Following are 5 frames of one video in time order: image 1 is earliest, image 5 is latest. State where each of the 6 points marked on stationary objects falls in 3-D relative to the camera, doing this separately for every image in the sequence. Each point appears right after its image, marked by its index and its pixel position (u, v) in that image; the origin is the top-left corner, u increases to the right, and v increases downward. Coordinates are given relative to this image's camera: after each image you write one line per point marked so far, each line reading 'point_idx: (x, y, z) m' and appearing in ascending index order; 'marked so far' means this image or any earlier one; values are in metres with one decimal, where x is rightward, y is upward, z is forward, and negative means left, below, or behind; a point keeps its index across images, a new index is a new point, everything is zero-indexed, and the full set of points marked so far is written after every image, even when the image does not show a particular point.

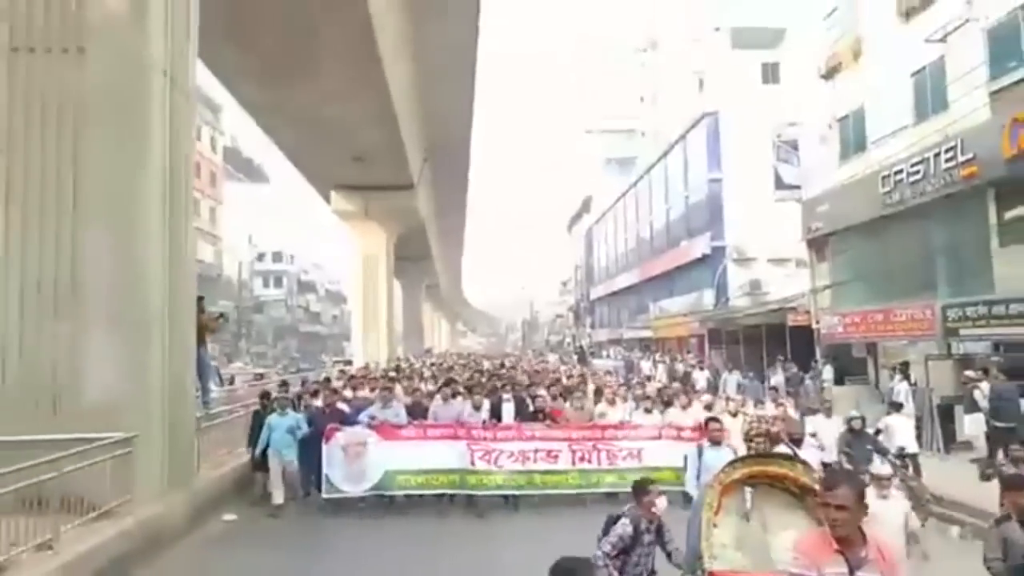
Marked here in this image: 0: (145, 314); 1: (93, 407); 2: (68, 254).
0: (-4.6, -0.4, +14.0) m
1: (-5.1, -1.4, +13.8) m
2: (-5.4, +0.4, +13.8) m
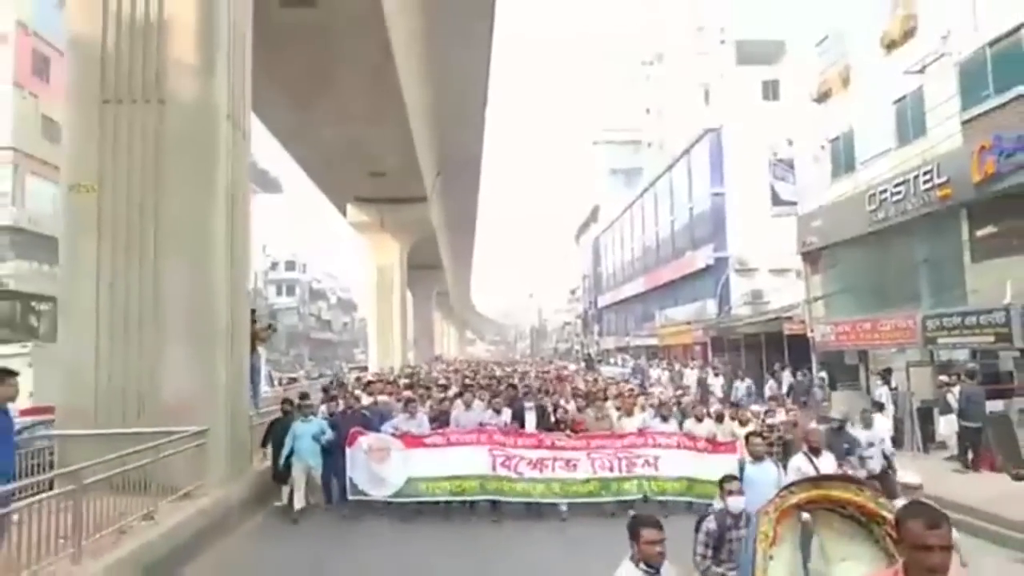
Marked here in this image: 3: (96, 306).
0: (-4.3, -0.6, +16.1) m
1: (-4.8, -1.6, +15.9) m
2: (-5.2, +0.2, +15.9) m
3: (-5.9, -0.3, +15.9) m
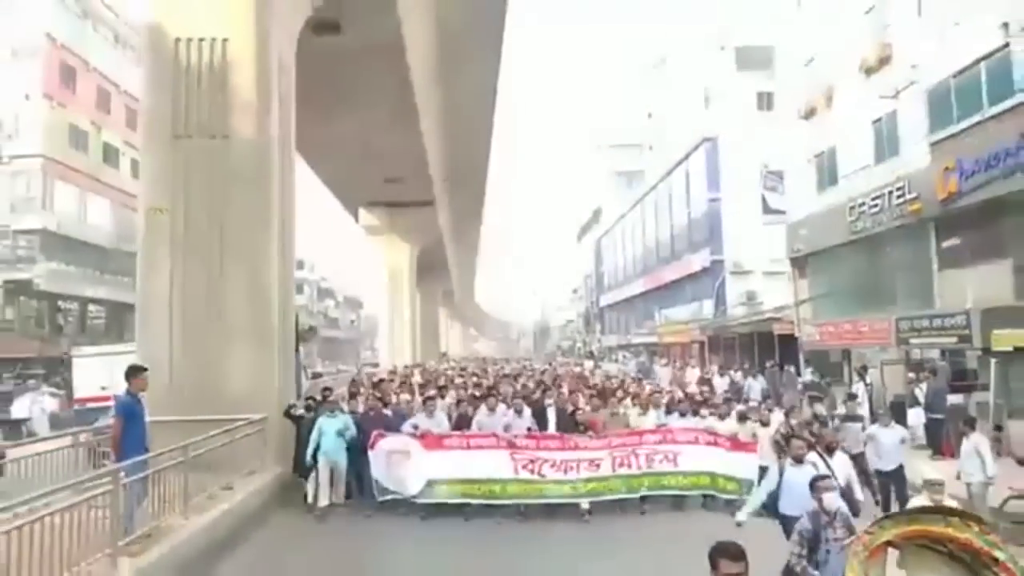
0: (-4.1, -0.7, +18.6) m
1: (-4.6, -1.8, +18.4) m
2: (-4.9, 0.0, +18.4) m
3: (-5.7, -0.4, +18.4) m
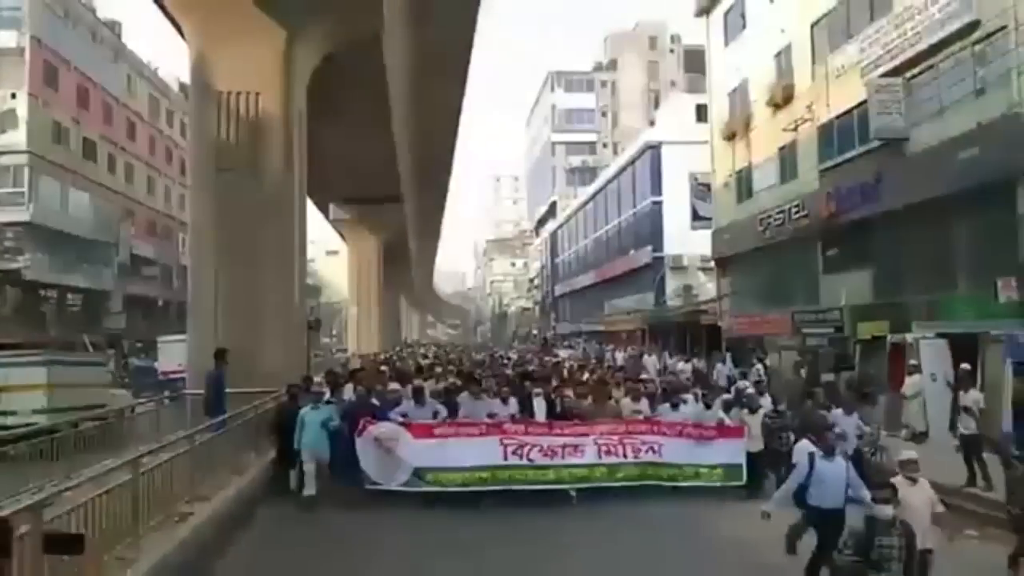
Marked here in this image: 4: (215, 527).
0: (-4.7, -0.7, +24.0) m
1: (-5.3, -1.8, +23.8) m
2: (-5.6, 0.0, +23.8) m
3: (-6.4, -0.4, +23.8) m
4: (-3.6, -3.0, +13.5) m
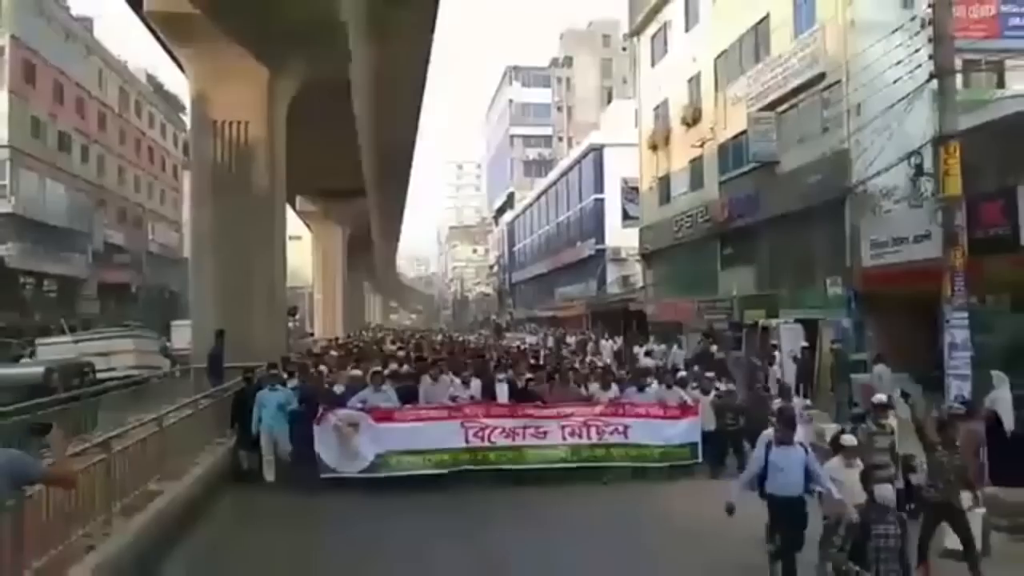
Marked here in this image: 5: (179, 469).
0: (-6.2, -0.6, +29.4) m
1: (-6.7, -1.6, +29.2) m
2: (-7.1, +0.2, +29.2) m
3: (-7.8, -0.3, +29.1) m
4: (-4.8, -2.9, +19.0) m
5: (-4.7, -2.5, +15.7) m
